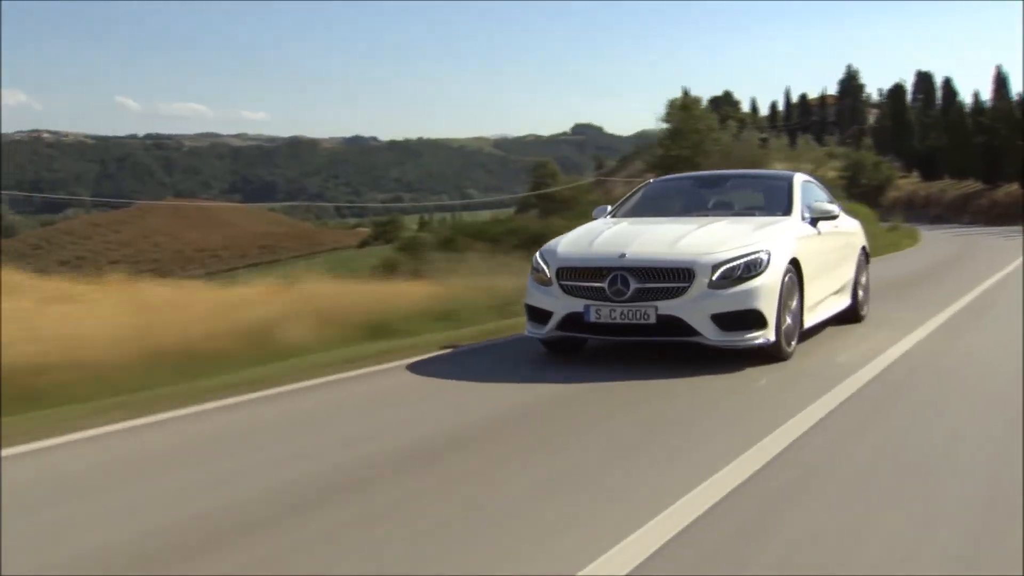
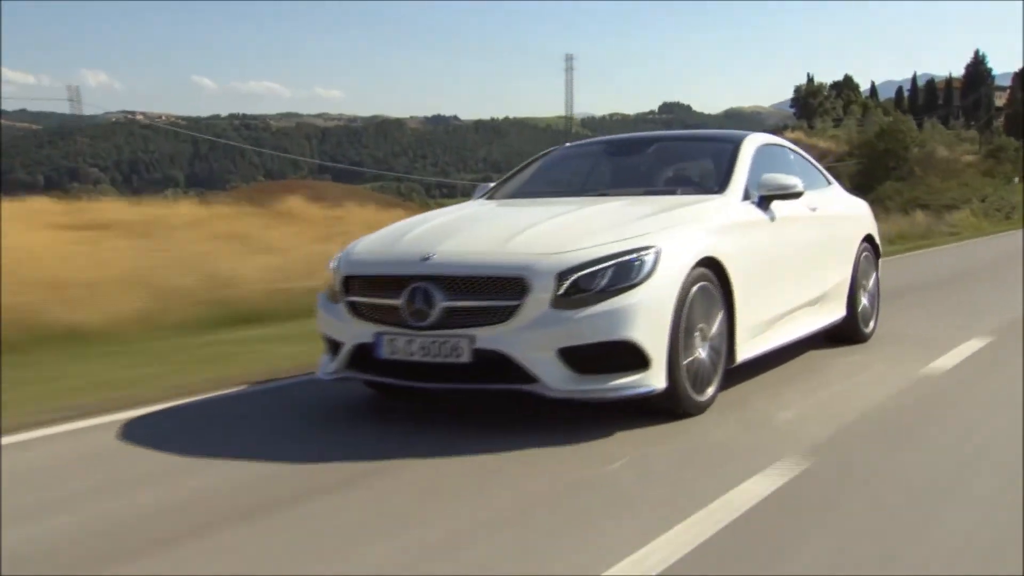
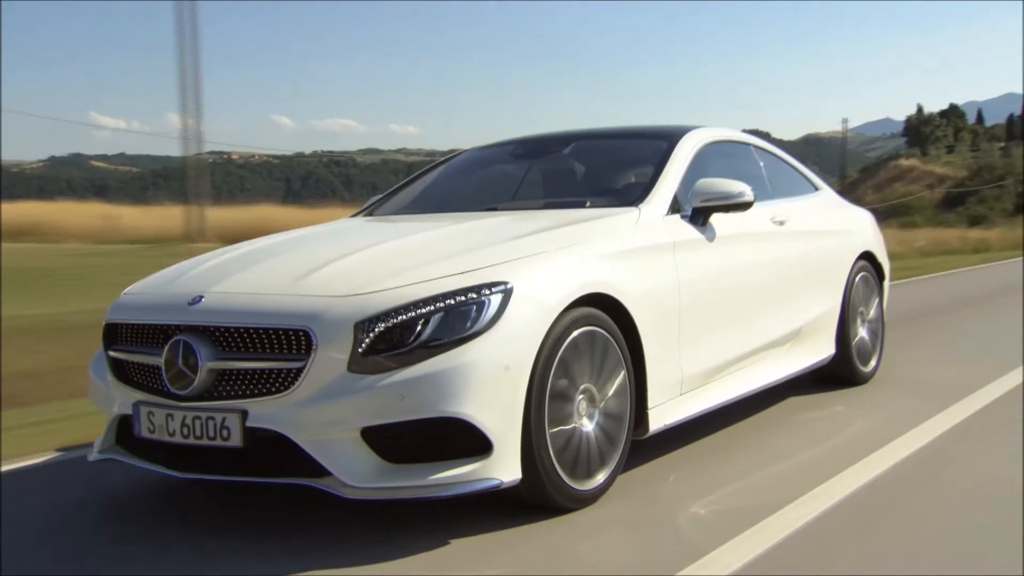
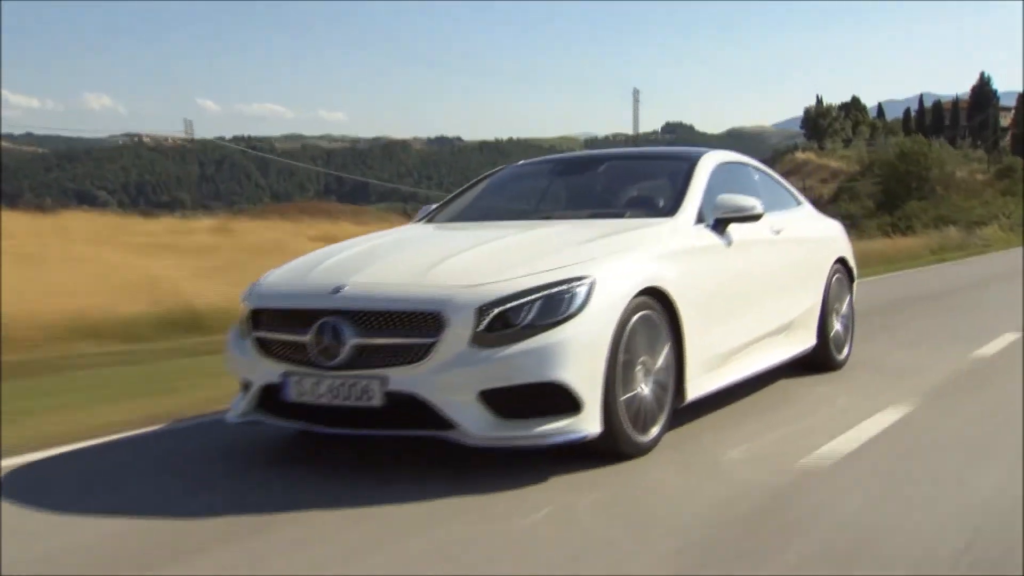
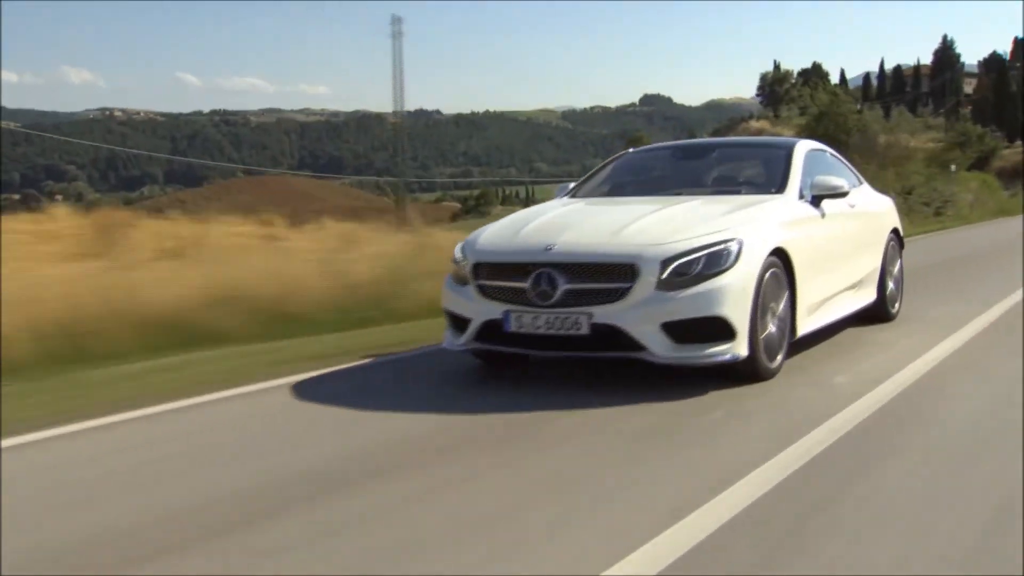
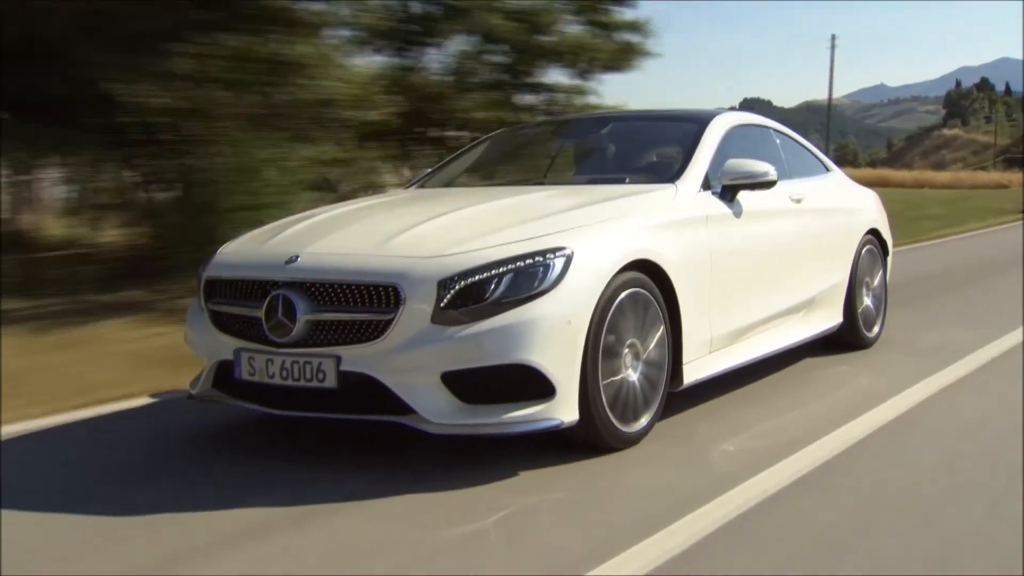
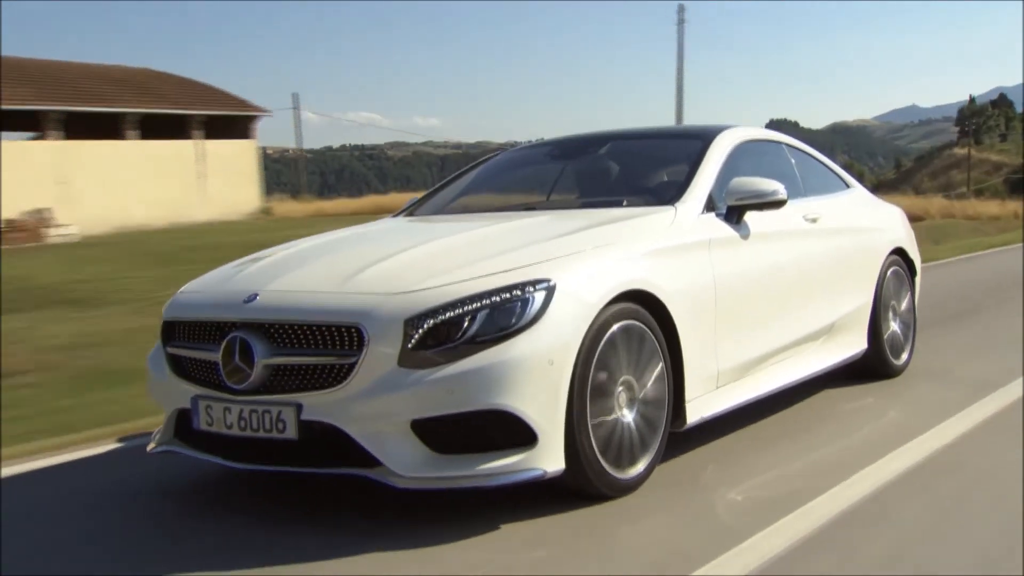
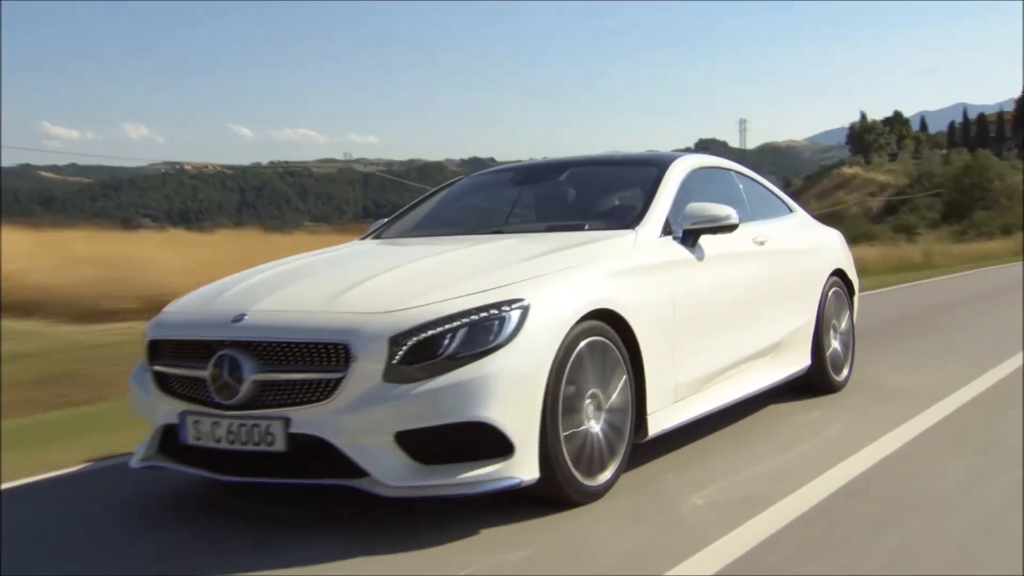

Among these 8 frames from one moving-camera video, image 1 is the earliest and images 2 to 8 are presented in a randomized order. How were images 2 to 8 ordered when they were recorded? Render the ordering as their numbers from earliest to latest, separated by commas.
5, 2, 4, 8, 3, 7, 6
